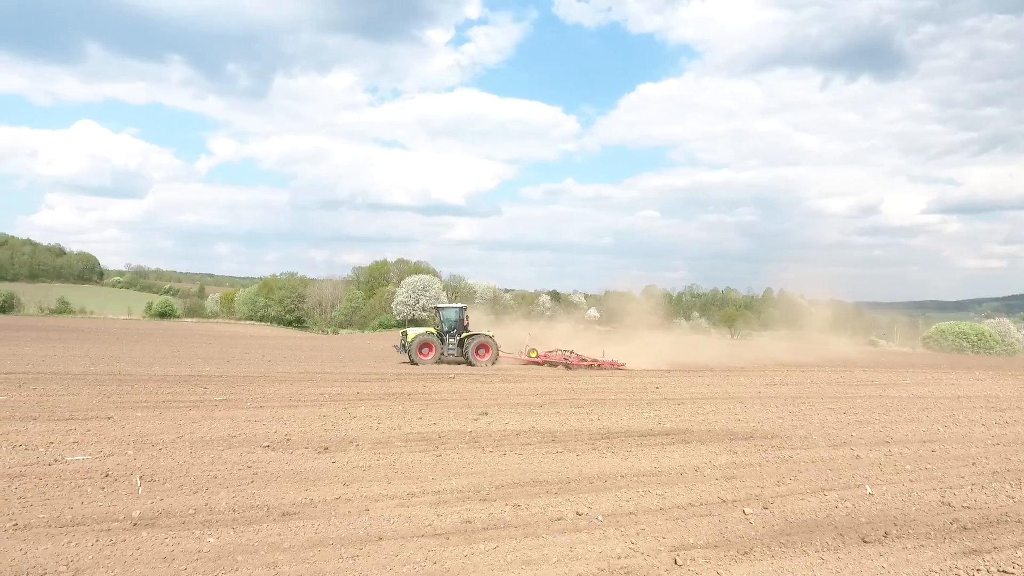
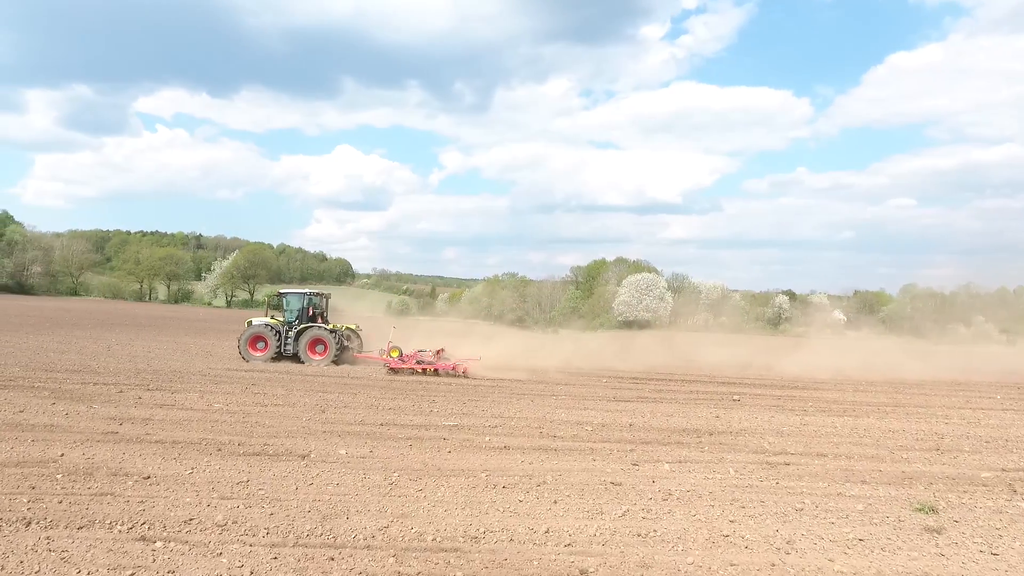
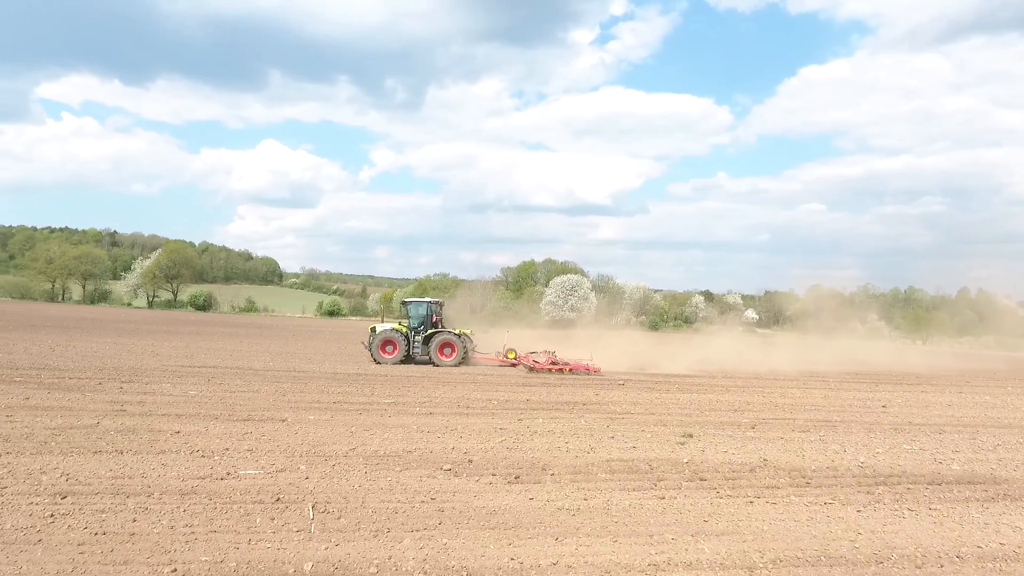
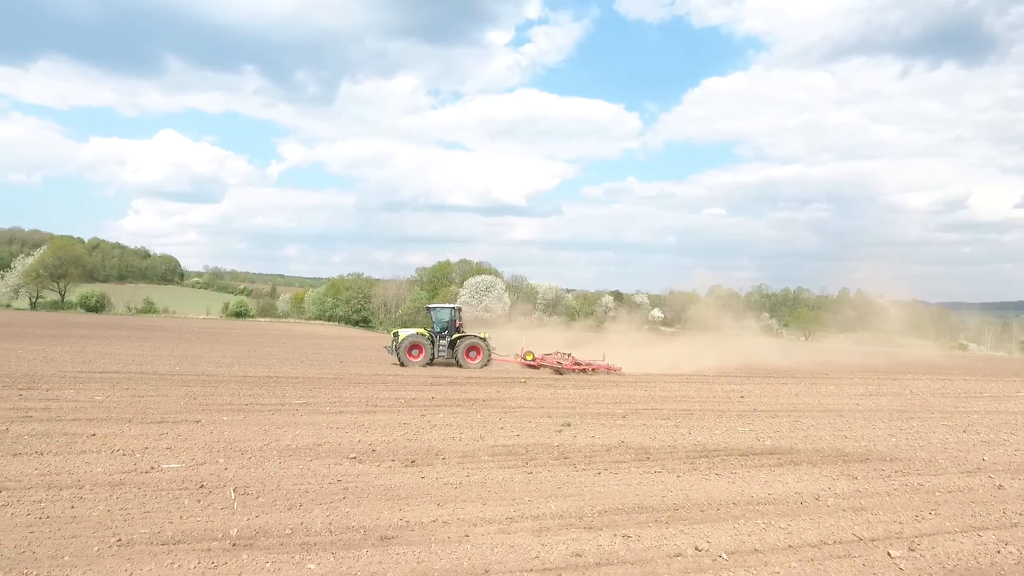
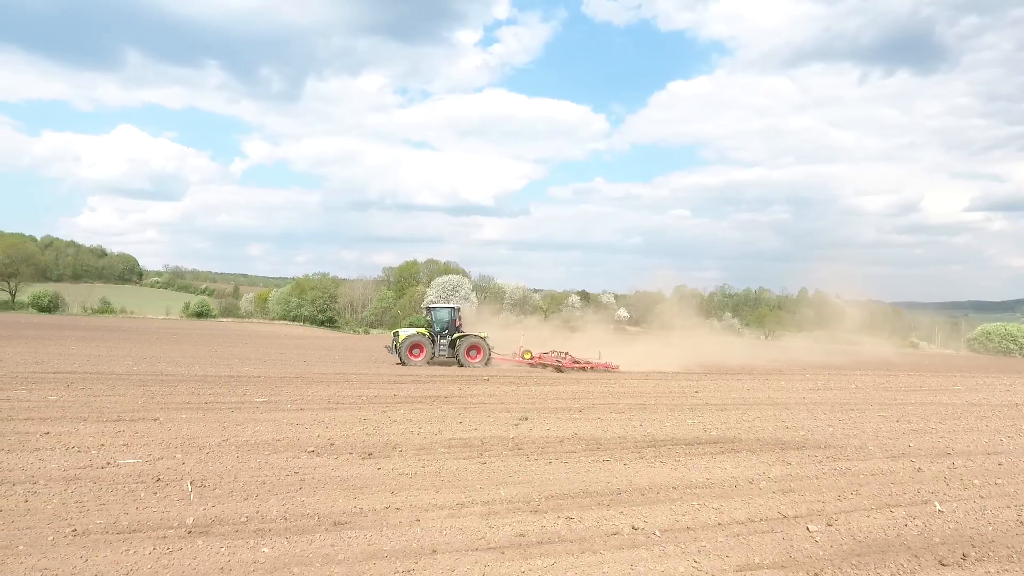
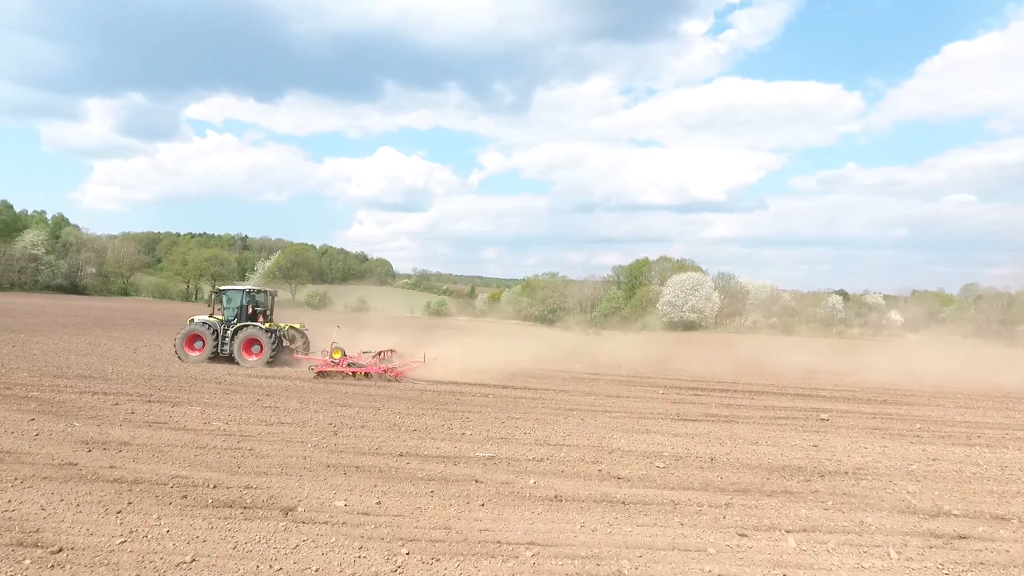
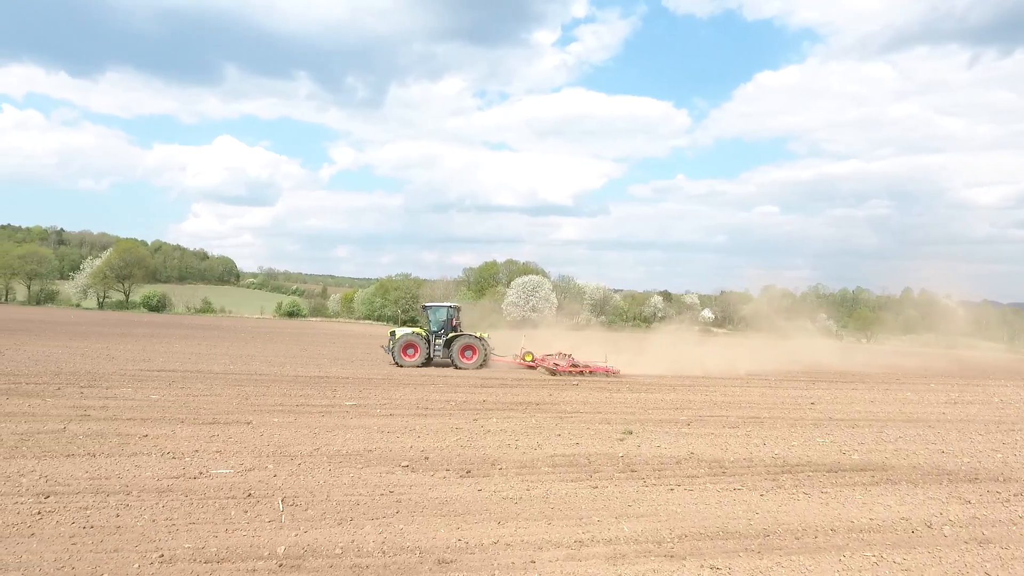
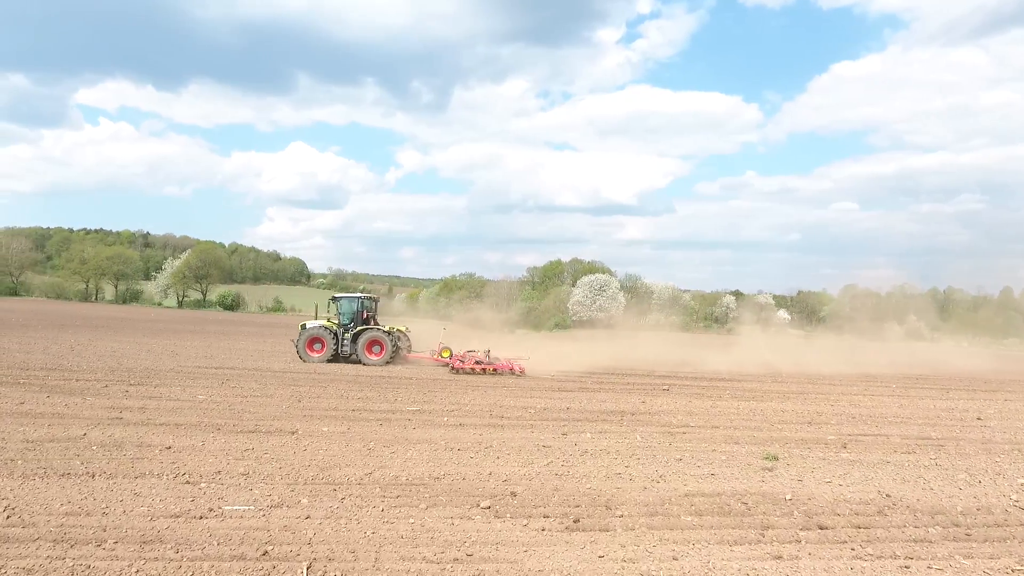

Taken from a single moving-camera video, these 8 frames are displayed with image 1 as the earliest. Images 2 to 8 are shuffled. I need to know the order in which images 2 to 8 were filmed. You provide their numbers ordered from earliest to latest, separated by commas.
5, 4, 7, 3, 8, 2, 6
